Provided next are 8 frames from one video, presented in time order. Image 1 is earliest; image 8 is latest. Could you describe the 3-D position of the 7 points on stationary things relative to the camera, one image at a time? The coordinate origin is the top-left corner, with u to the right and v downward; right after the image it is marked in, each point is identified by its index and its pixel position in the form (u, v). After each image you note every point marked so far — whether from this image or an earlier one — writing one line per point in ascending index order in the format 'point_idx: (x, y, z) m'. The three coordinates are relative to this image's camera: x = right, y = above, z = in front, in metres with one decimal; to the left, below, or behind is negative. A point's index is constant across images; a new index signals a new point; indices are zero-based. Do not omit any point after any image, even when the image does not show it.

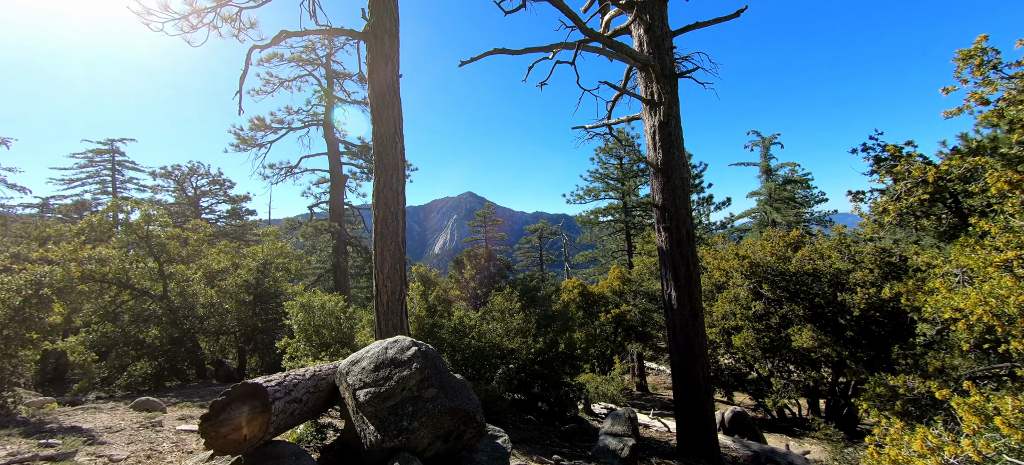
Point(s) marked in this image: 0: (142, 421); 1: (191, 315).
0: (-4.8, -2.5, +5.3) m
1: (-9.4, -2.4, +11.8) m
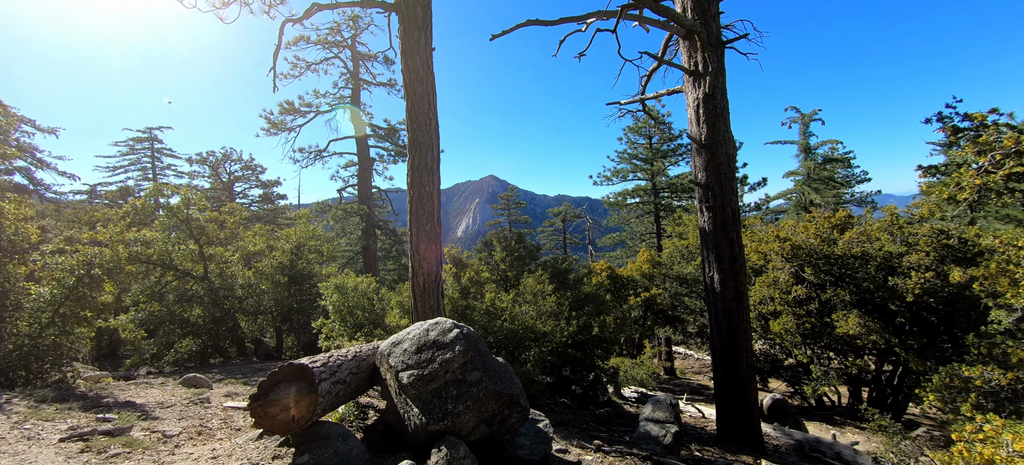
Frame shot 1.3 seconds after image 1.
0: (-4.3, -2.2, +5.5) m
1: (-8.5, -1.9, +12.2) m
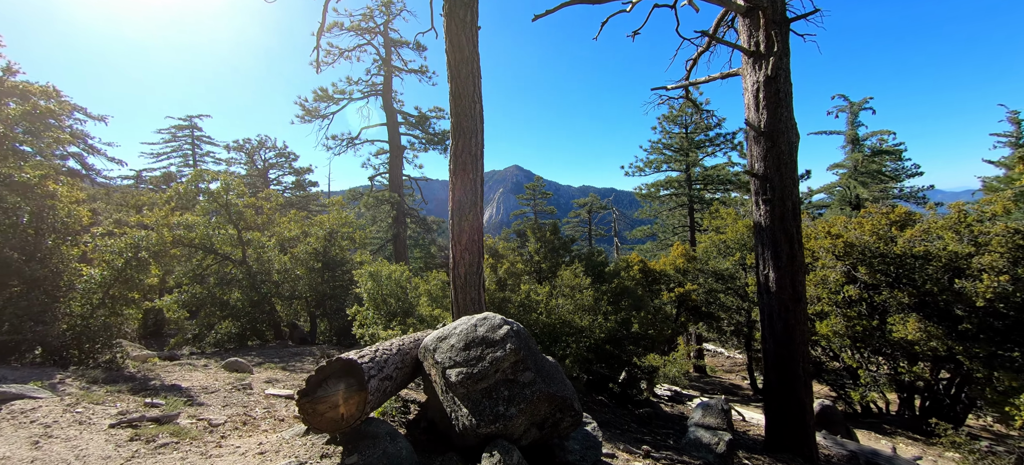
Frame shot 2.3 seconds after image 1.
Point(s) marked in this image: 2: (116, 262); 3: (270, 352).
0: (-3.7, -2.0, +5.5) m
1: (-7.5, -1.4, +12.4) m
2: (-6.1, -0.4, +6.2) m
3: (-6.2, -3.1, +10.4) m
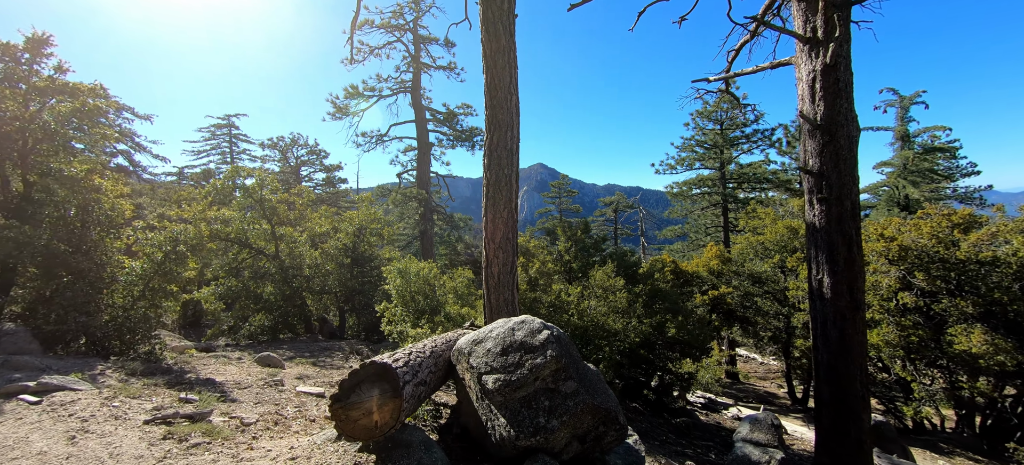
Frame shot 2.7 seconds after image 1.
0: (-3.3, -1.9, +5.4) m
1: (-6.6, -1.3, +12.6) m
2: (-5.6, -0.3, +6.3) m
3: (-5.5, -2.9, +10.6) m
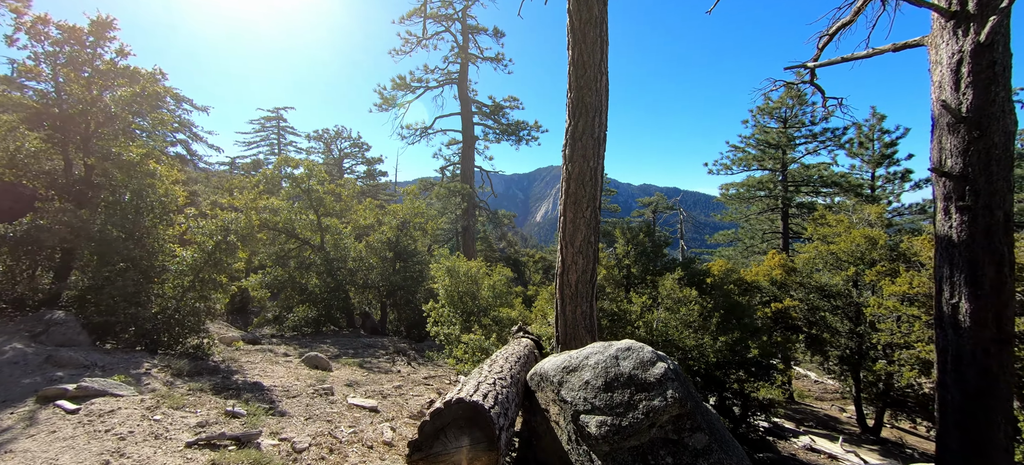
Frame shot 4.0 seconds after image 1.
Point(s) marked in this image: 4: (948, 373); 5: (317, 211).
0: (-2.4, -1.9, +5.0) m
1: (-5.2, -1.1, +12.4) m
2: (-4.5, -0.2, +6.0) m
3: (-4.3, -2.7, +10.3) m
4: (+5.9, -1.7, +5.5) m
5: (-6.1, +0.7, +12.7) m
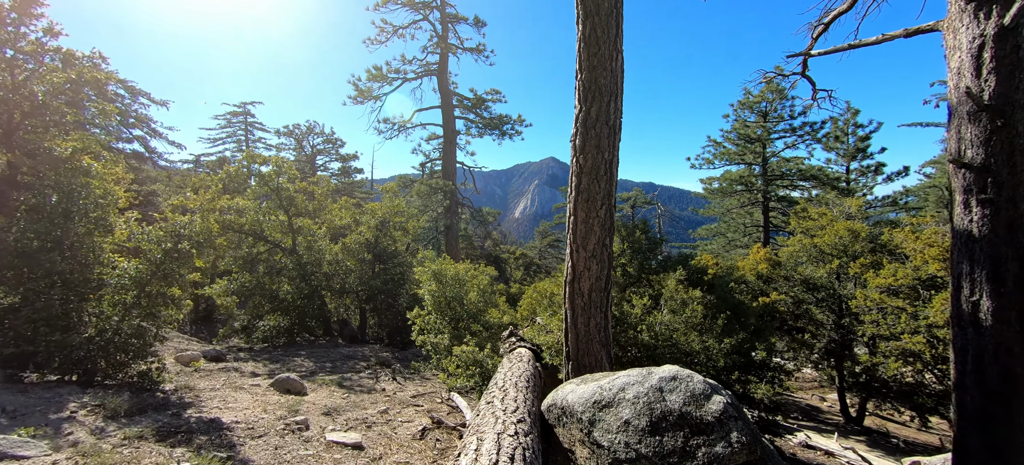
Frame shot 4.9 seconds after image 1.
0: (-2.4, -1.9, +4.3) m
1: (-5.5, -1.1, +11.5) m
2: (-4.6, -0.3, +5.2) m
3: (-4.5, -2.8, +9.5) m
4: (+5.9, -1.6, +5.2) m
5: (-6.5, +0.6, +11.8) m
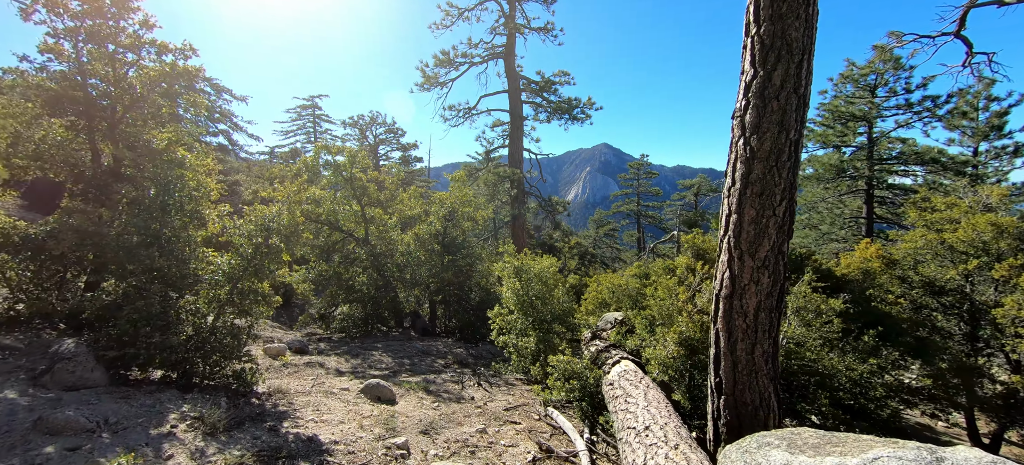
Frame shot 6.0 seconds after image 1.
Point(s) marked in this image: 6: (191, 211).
0: (-1.2, -1.9, +3.9) m
1: (-3.4, -0.8, +11.4) m
2: (-3.3, -0.2, +5.0) m
3: (-2.7, -2.6, +9.3) m
4: (+7.1, -1.6, +3.7) m
5: (-4.3, +0.9, +11.7) m
6: (-3.9, +0.3, +4.9) m
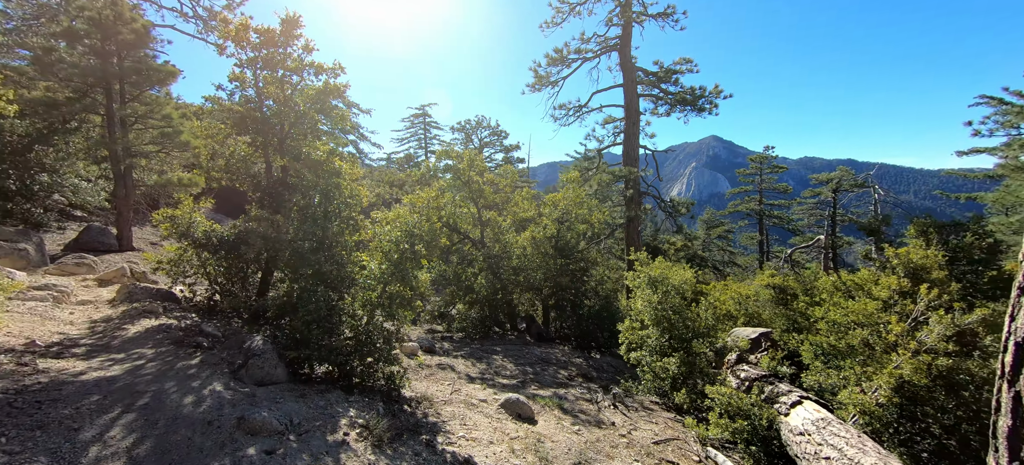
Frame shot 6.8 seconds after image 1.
0: (+0.2, -2.0, +3.6) m
1: (-0.1, -0.9, +11.4) m
2: (-1.5, -0.3, +5.1) m
3: (+0.1, -2.7, +9.2) m
4: (+8.3, -1.8, +1.5) m
5: (-0.9, +0.8, +11.9) m
6: (-2.1, +0.2, +5.2) m
